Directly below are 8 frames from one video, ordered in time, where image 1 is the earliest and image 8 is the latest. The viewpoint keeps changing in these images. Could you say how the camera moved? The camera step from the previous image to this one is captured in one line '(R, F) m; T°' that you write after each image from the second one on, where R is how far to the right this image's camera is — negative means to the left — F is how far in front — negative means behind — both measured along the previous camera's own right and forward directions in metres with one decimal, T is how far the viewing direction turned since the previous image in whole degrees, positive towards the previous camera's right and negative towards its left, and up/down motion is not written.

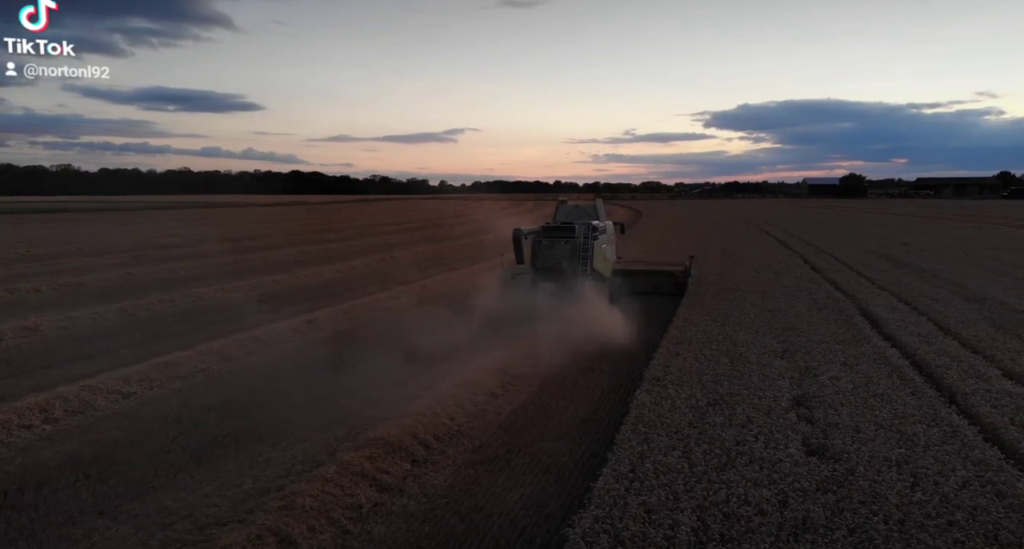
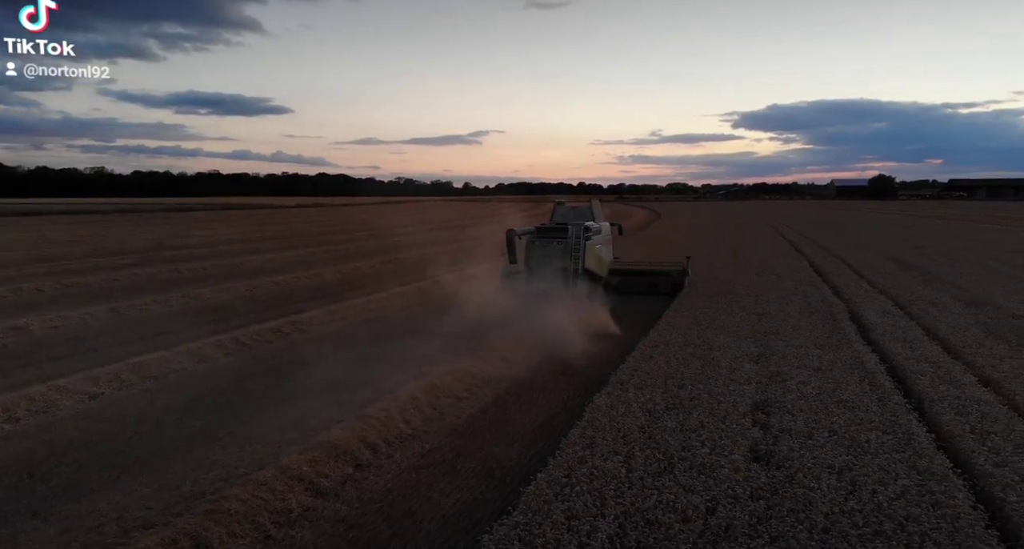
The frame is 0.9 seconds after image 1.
(+0.7, +0.1) m; -1°
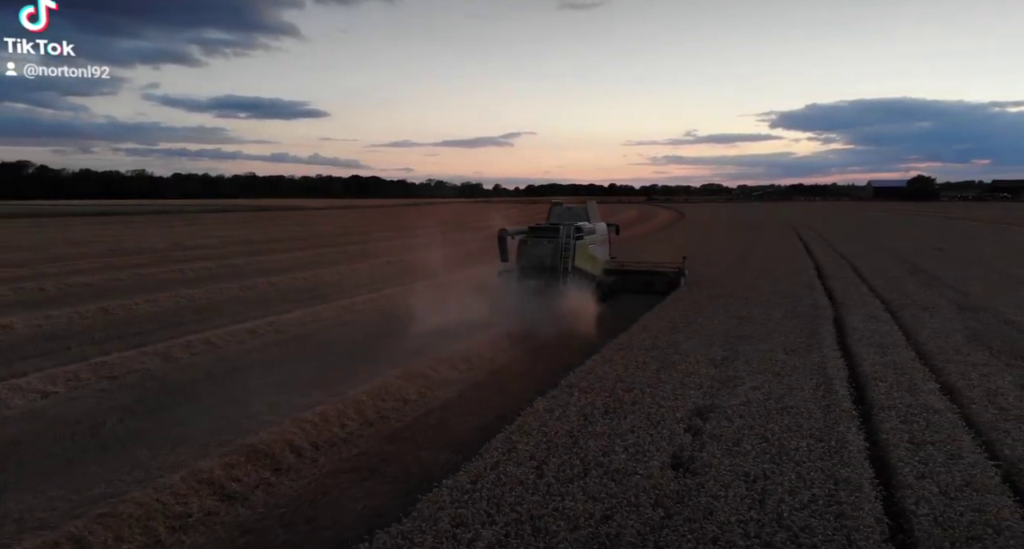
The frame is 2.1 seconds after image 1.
(+0.9, +0.1) m; -1°
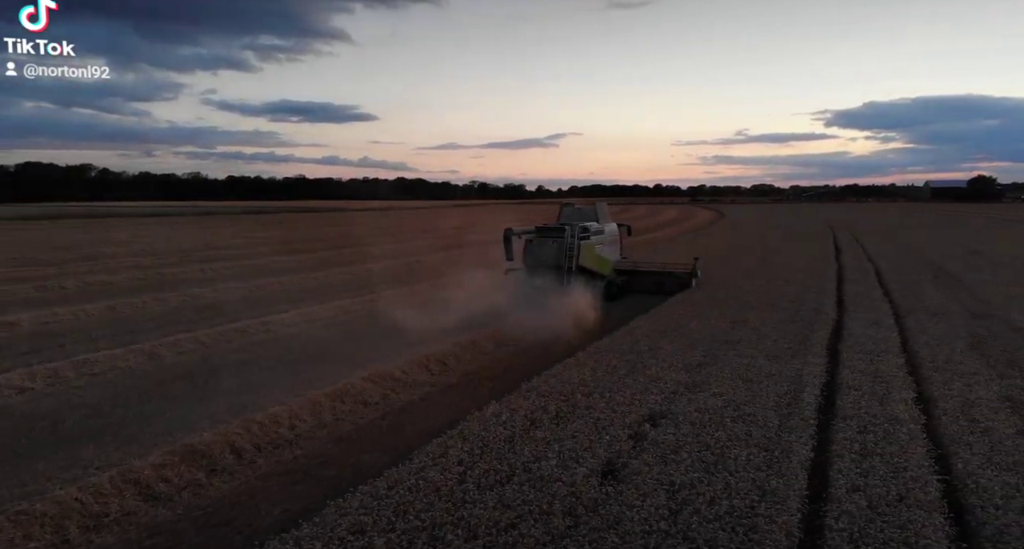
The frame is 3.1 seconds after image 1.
(+0.9, +0.1) m; -2°
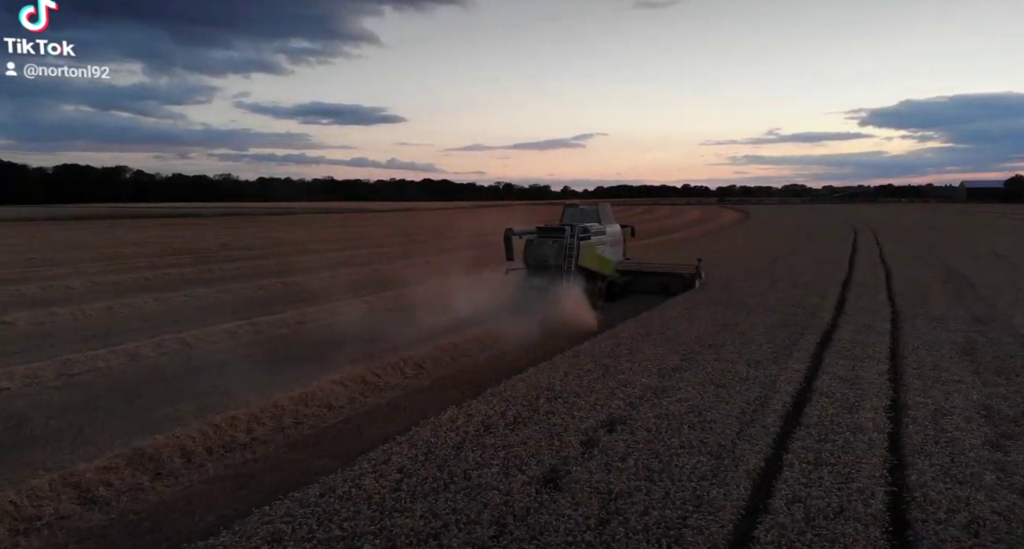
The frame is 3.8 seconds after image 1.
(+0.7, +0.1) m; -1°
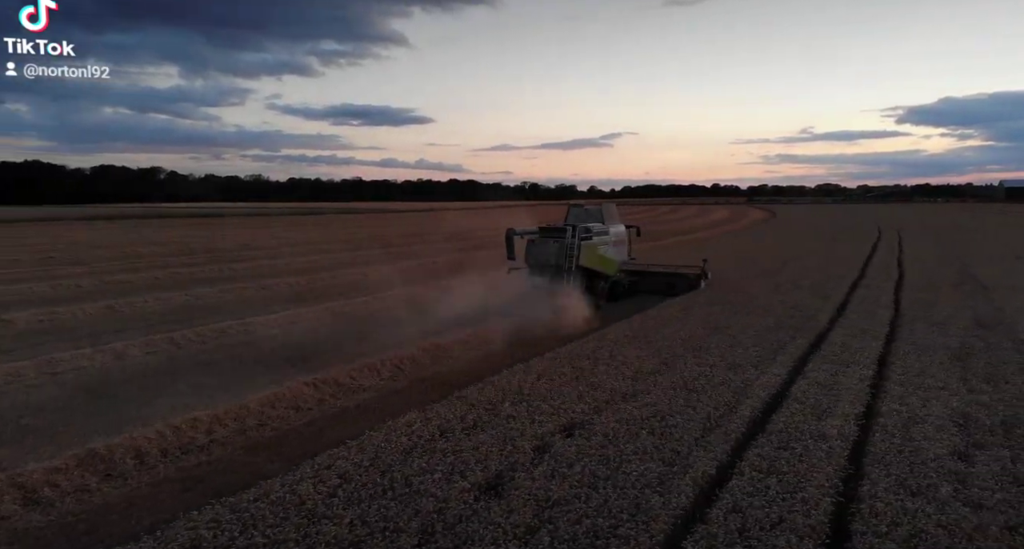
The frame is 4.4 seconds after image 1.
(+0.6, +0.1) m; -1°
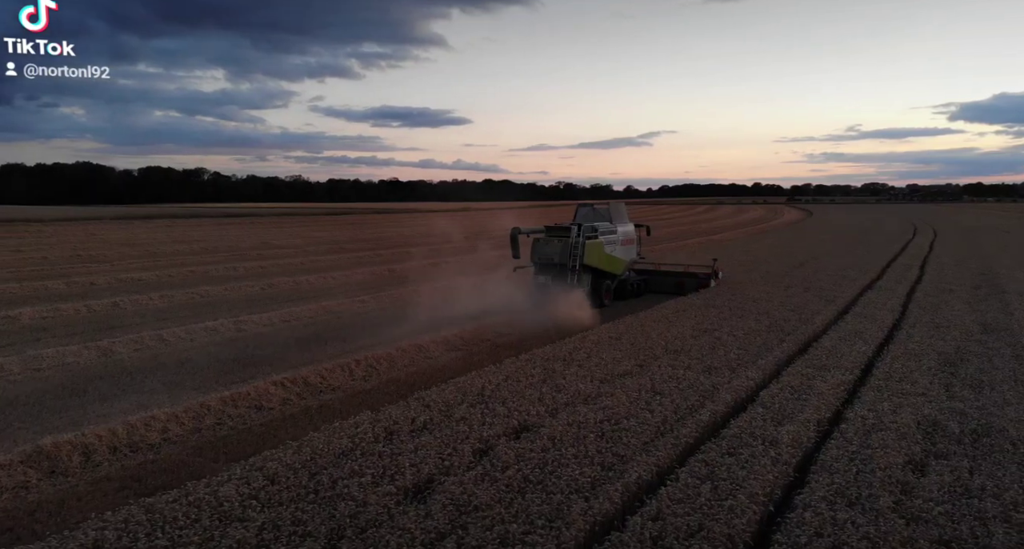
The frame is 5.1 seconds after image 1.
(+0.8, +0.1) m; -2°
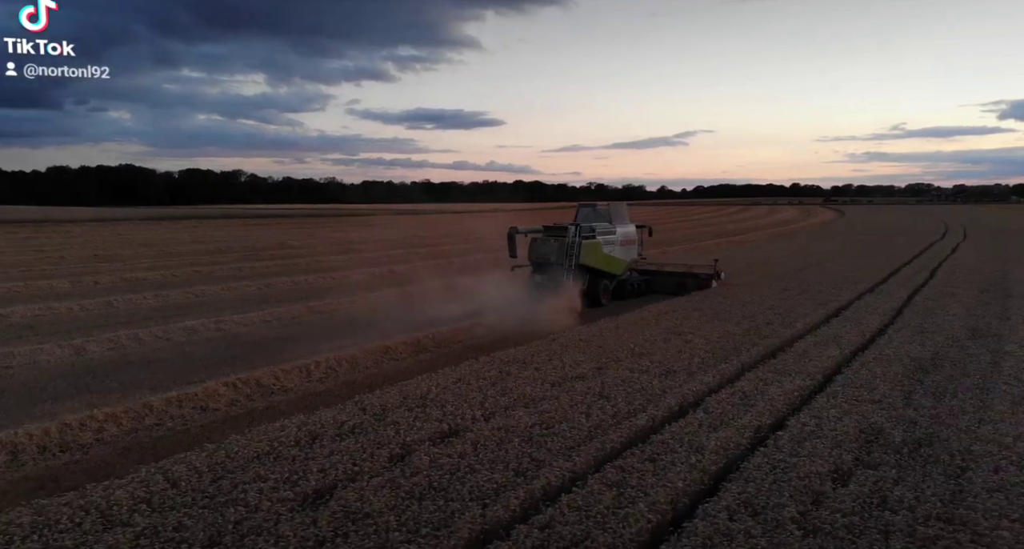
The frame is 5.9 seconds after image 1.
(+1.0, +0.1) m; -1°
